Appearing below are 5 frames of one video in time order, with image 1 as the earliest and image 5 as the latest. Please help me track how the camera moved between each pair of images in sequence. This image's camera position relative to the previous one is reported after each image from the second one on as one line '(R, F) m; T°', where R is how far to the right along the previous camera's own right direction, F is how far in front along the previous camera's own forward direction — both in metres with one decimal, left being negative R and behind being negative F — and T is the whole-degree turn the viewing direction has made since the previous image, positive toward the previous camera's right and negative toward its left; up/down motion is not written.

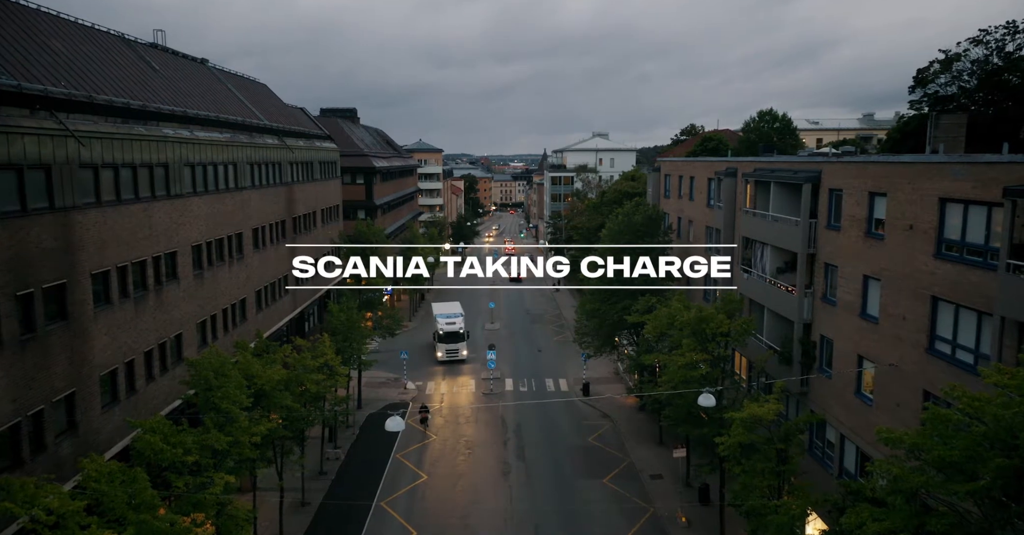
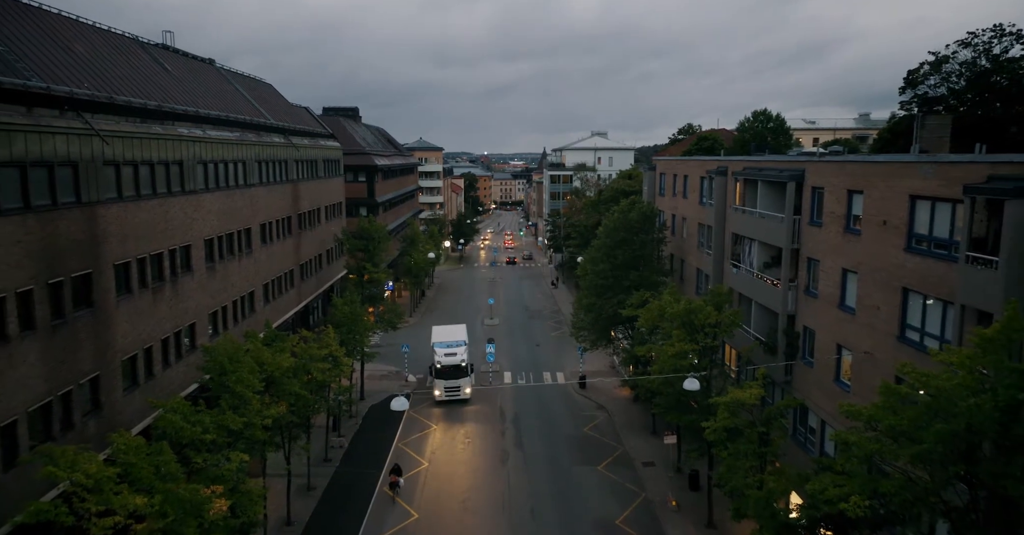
(+0.1, -1.3) m; 0°
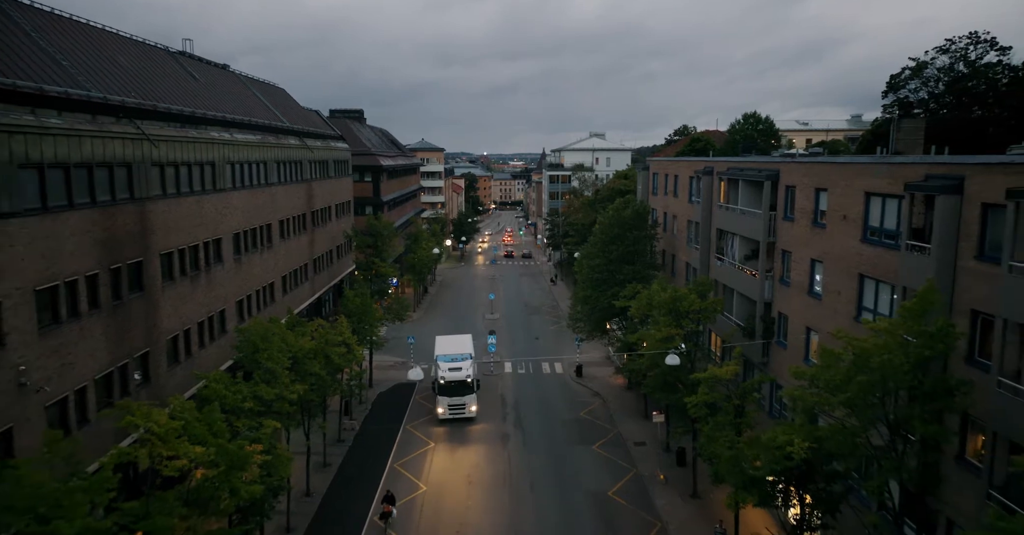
(-0.1, -2.7) m; 0°
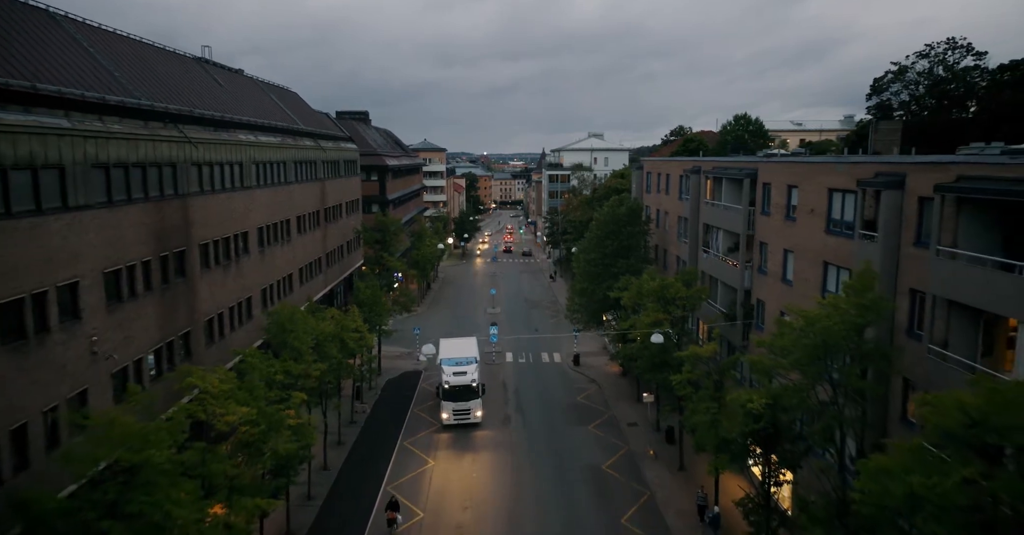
(0.0, -2.8) m; 0°
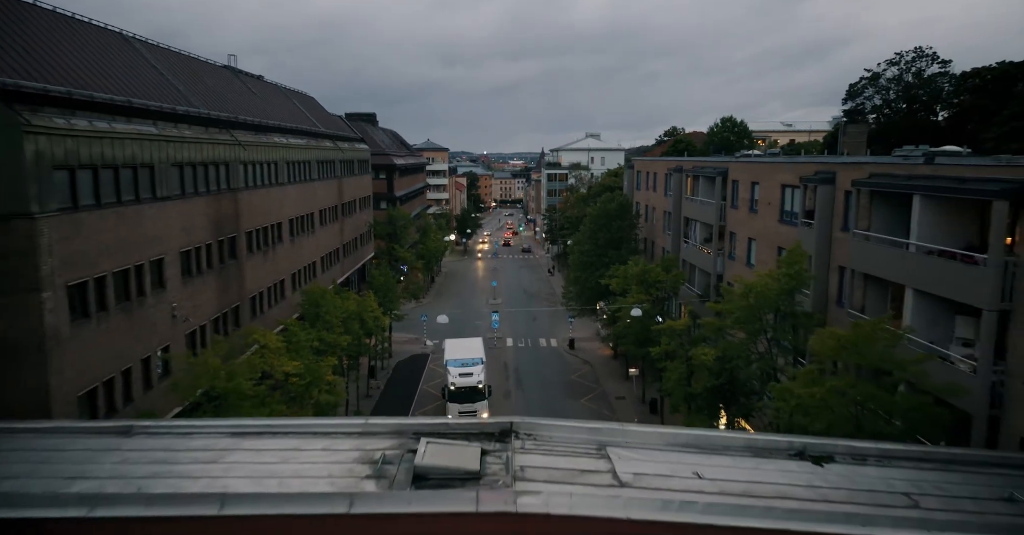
(0.0, -4.5) m; 0°
